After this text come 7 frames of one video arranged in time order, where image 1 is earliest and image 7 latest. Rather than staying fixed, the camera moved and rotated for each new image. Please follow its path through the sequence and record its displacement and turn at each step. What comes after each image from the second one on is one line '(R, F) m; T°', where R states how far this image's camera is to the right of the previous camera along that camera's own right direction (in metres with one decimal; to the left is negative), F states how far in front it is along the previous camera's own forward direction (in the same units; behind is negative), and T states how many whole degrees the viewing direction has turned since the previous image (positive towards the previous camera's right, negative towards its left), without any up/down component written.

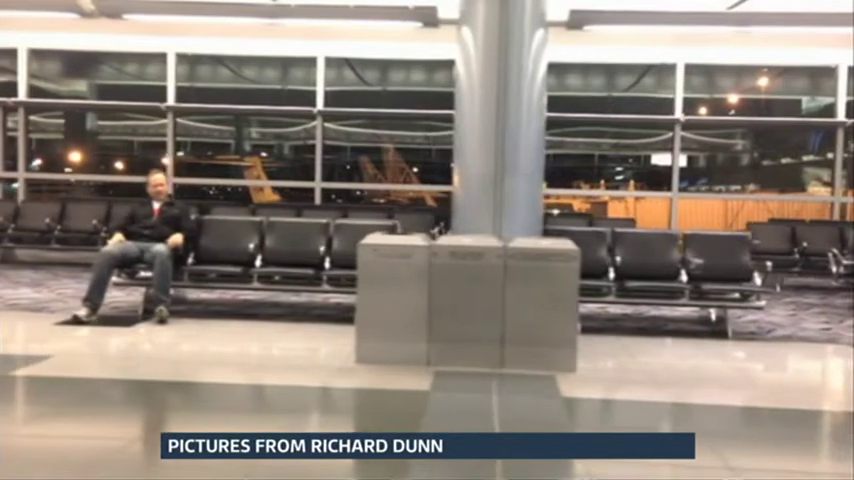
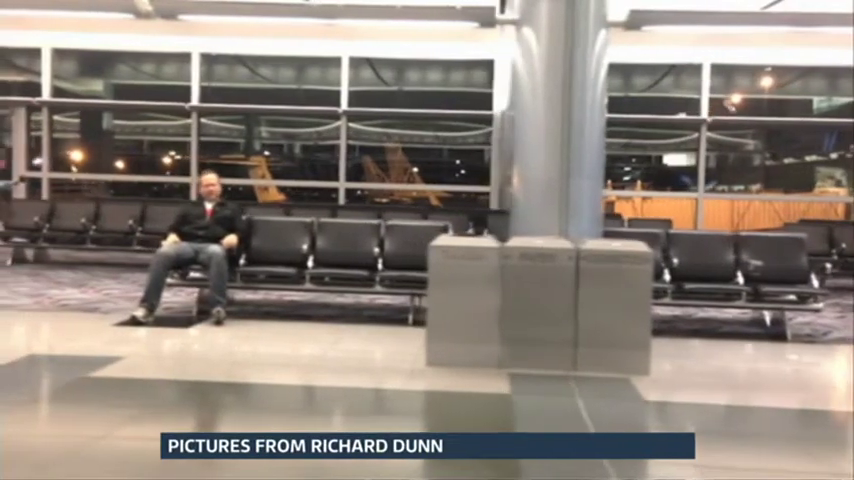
(-0.9, 0.0) m; 0°
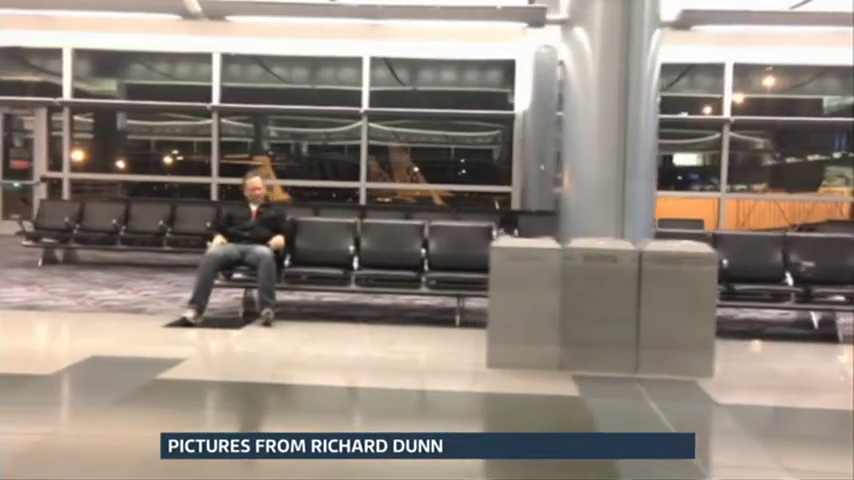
(-0.8, 0.0) m; 0°
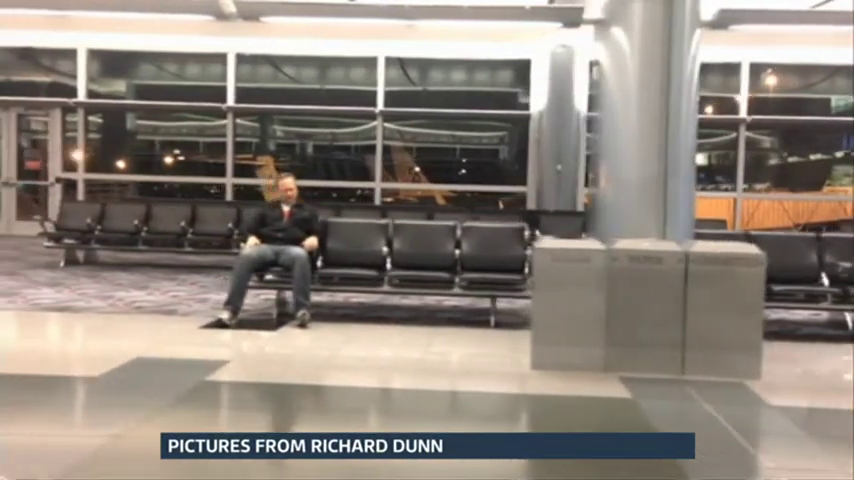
(-0.6, 0.0) m; 0°
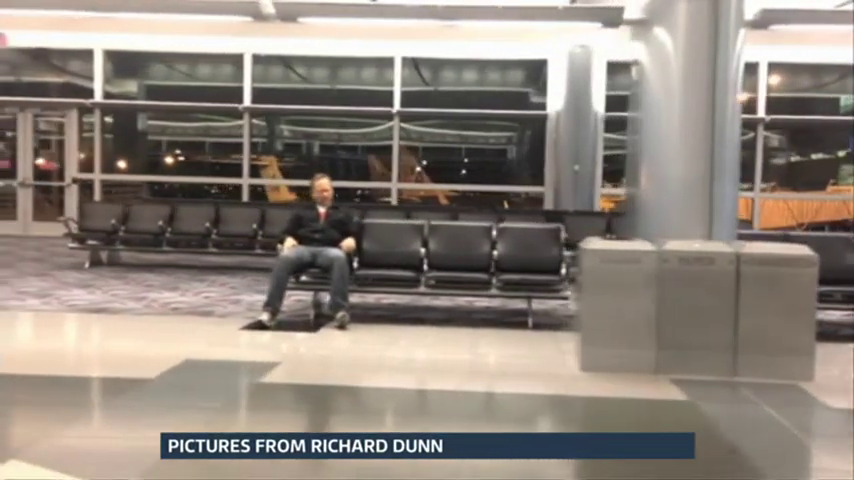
(-0.6, 0.0) m; 0°
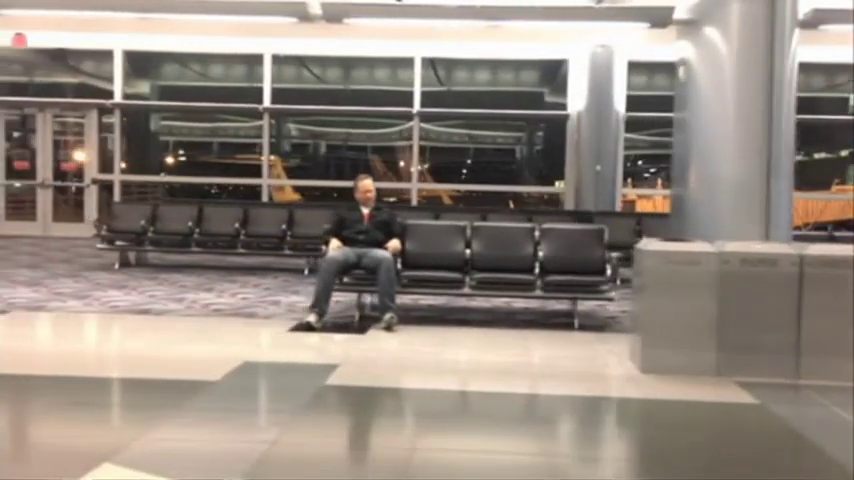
(-0.7, 0.0) m; 0°
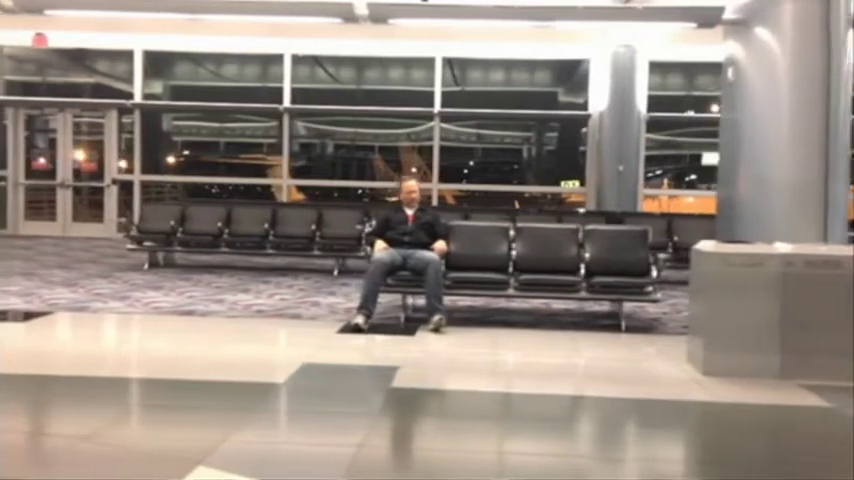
(-0.8, 0.0) m; 0°
